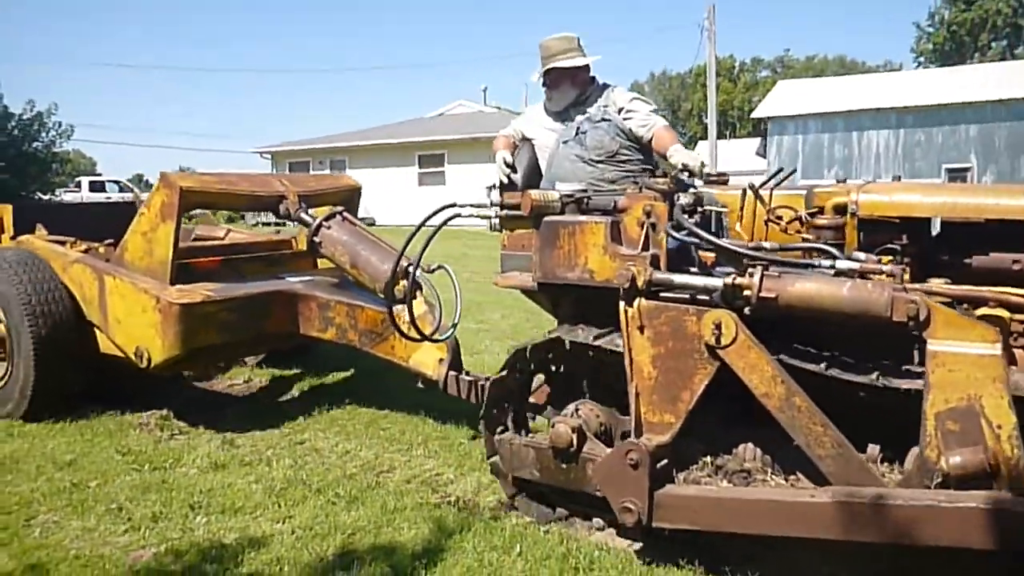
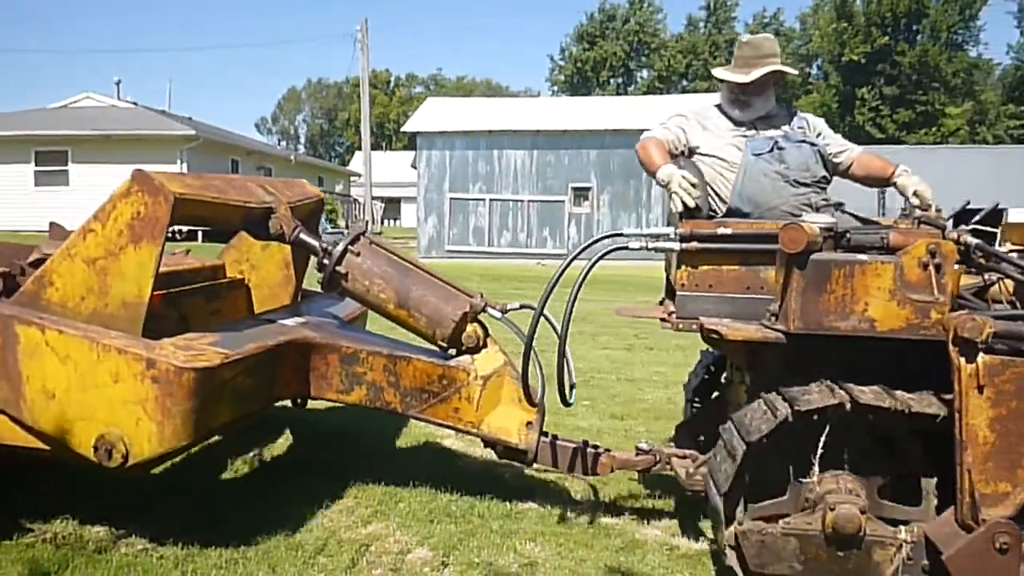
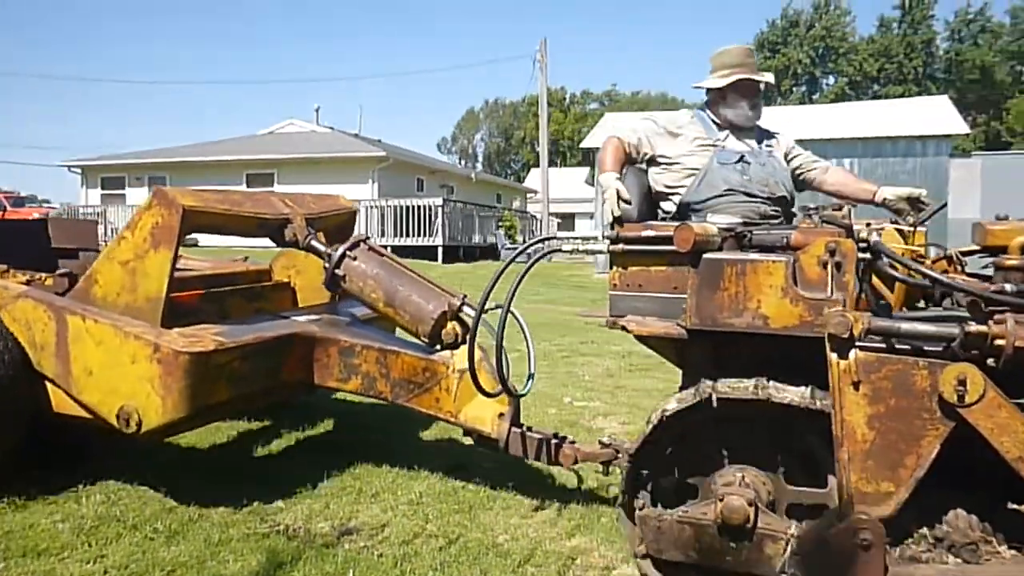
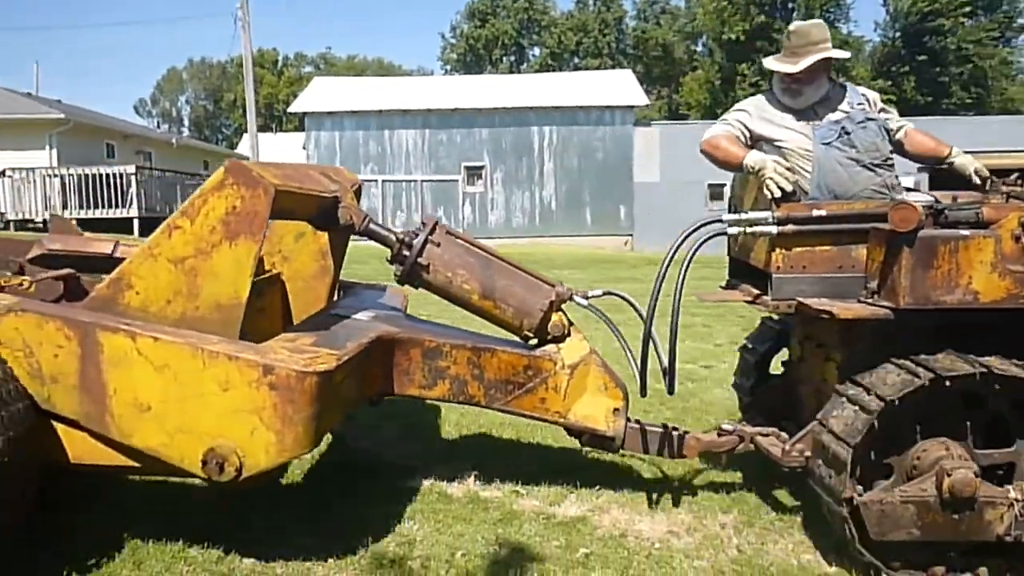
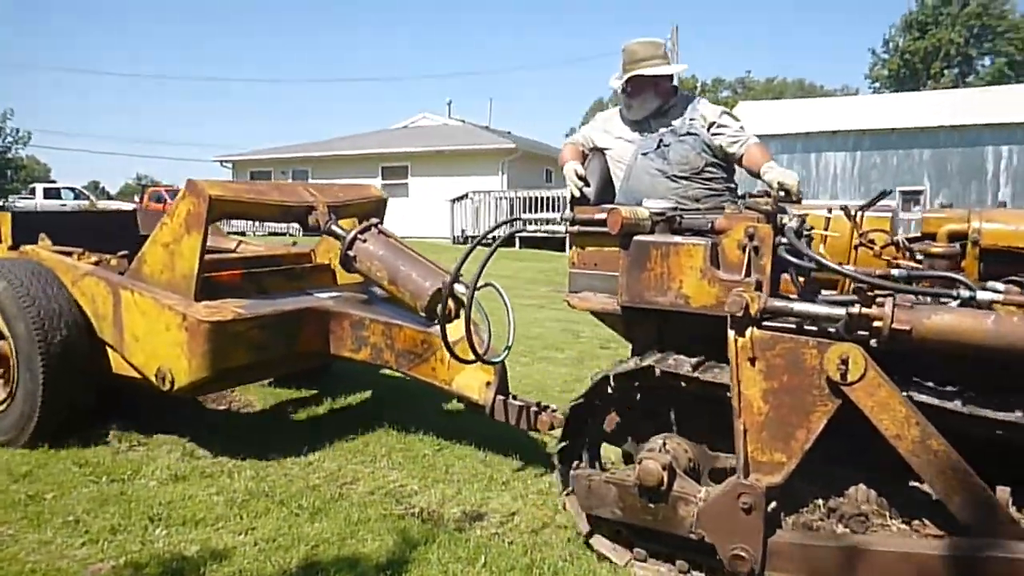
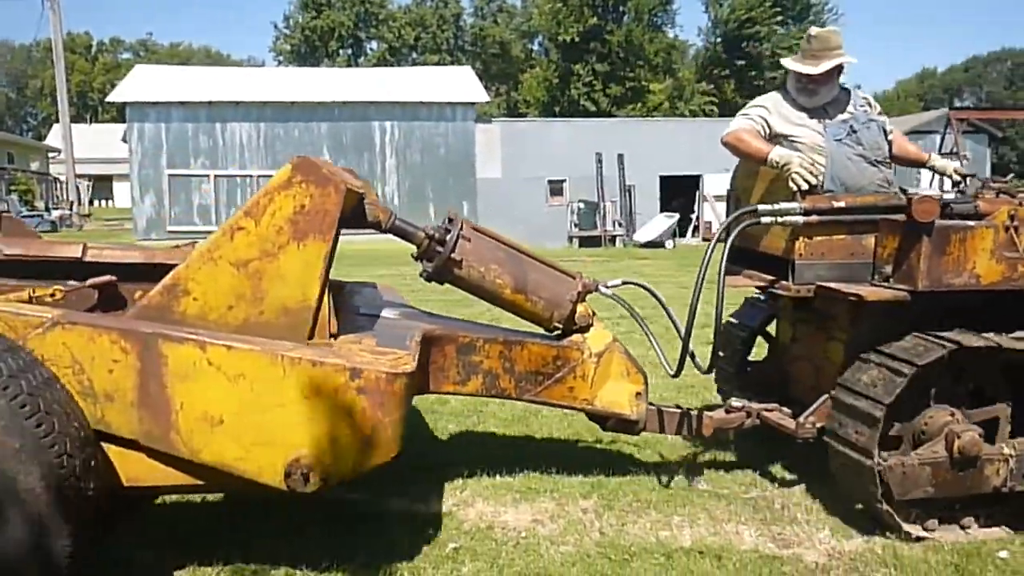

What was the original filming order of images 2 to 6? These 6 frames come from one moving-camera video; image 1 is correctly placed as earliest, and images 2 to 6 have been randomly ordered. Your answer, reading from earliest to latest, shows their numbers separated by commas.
5, 3, 2, 4, 6
